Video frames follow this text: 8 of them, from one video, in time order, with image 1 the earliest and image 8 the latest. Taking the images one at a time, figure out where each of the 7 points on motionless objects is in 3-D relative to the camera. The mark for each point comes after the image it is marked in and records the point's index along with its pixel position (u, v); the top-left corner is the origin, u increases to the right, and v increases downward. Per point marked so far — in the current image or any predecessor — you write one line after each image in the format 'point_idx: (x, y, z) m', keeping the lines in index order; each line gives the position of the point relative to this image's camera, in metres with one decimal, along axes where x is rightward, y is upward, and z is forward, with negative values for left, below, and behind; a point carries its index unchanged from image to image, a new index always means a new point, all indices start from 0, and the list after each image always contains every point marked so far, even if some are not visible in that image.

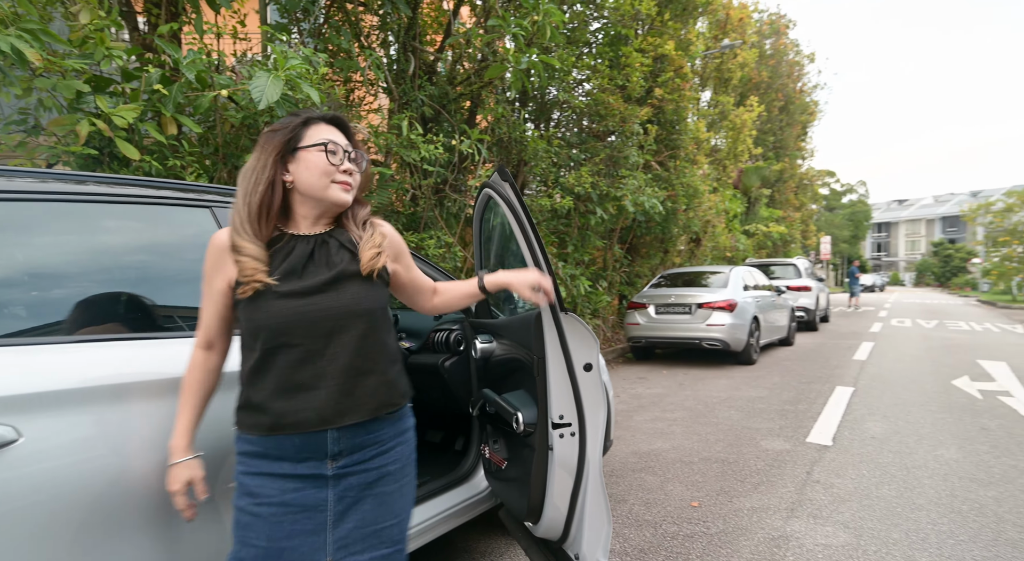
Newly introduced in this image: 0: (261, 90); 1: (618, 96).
0: (-1.5, +1.1, +3.4) m
1: (+1.6, +2.9, +8.9) m
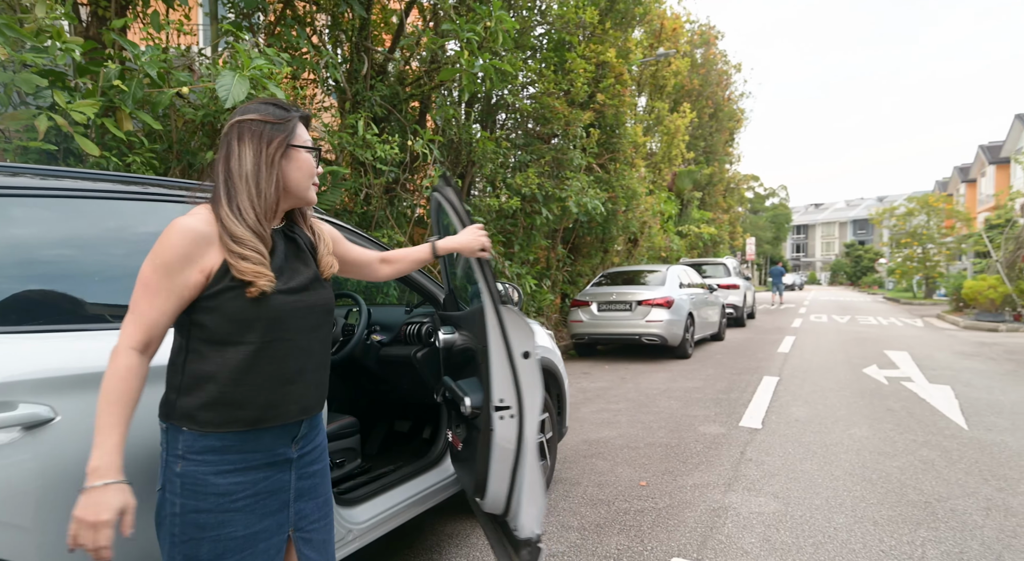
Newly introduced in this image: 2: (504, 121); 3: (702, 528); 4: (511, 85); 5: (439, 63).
0: (-1.7, +1.1, +3.4) m
1: (+0.8, +3.0, +9.3) m
2: (-0.1, +2.6, +9.2) m
3: (+1.1, -1.4, +3.2) m
4: (0.0, +3.0, +8.5) m
5: (-0.9, +2.7, +6.9) m
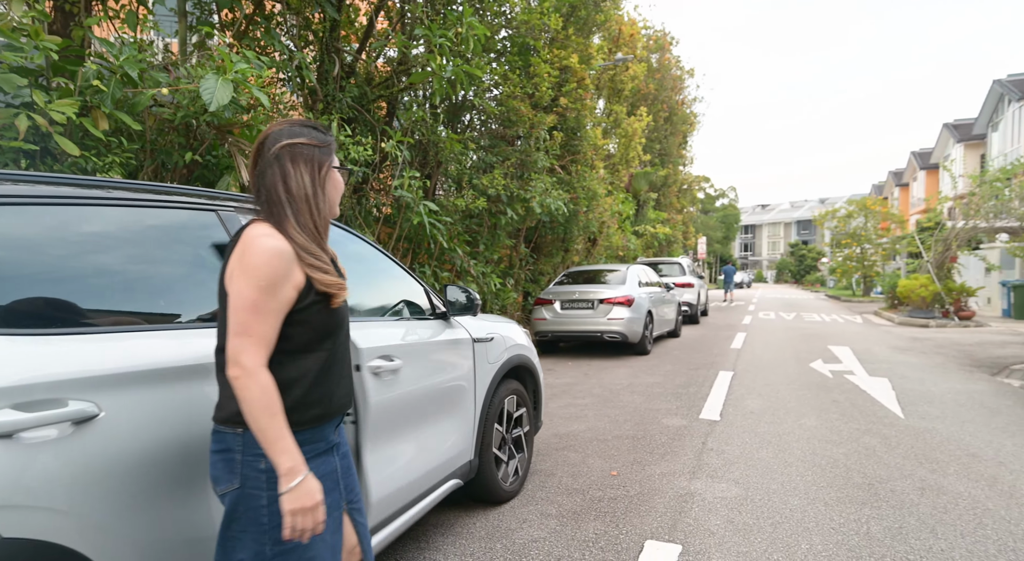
0: (-1.8, +1.1, +3.4) m
1: (+0.2, +3.0, +9.4) m
2: (-0.7, +2.6, +9.3) m
3: (+1.0, -1.4, +3.5) m
4: (-0.5, +3.0, +8.7) m
5: (-1.3, +2.7, +6.9) m
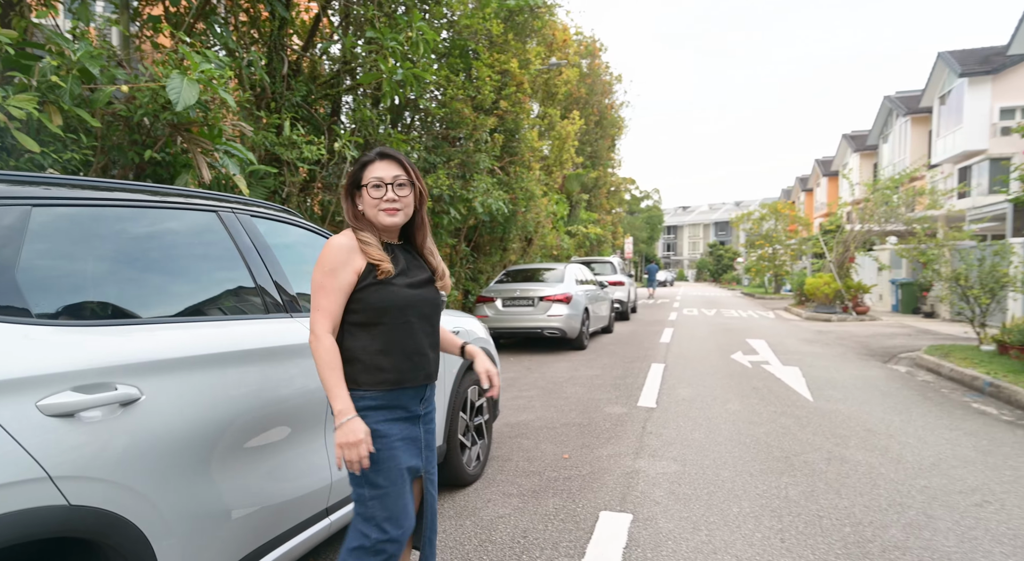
0: (-2.0, +1.2, +3.4) m
1: (-0.8, +3.0, +9.6) m
2: (-1.7, +2.7, +9.4) m
3: (+0.7, -1.4, +3.8) m
4: (-1.4, +3.0, +8.8) m
5: (-1.9, +2.7, +7.0) m
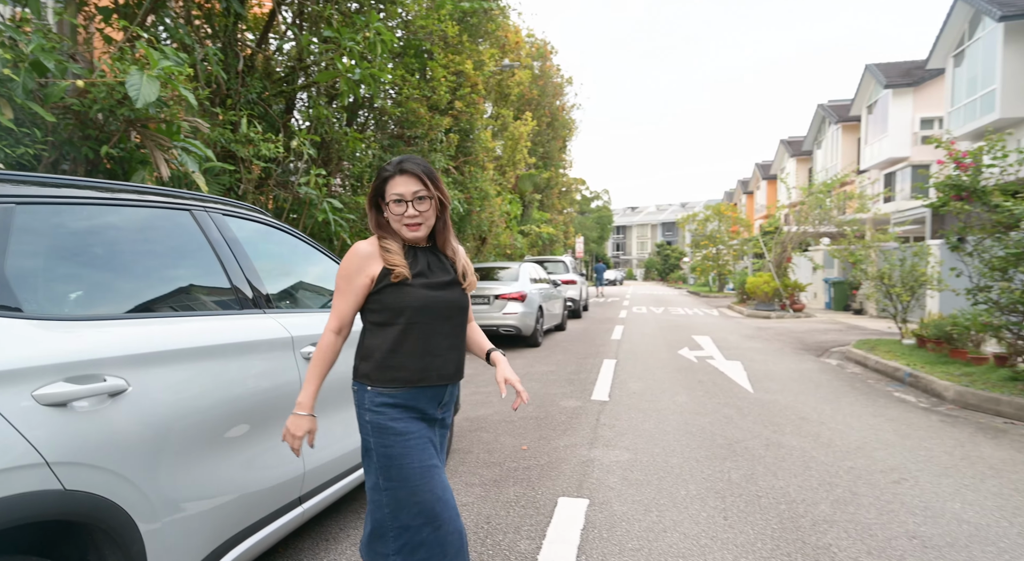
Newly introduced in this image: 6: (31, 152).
0: (-2.3, +1.2, +3.4) m
1: (-1.5, +3.0, +9.7) m
2: (-2.4, +2.7, +9.3) m
3: (+0.5, -1.4, +4.0) m
4: (-2.1, +3.0, +8.8) m
5: (-2.5, +2.7, +6.9) m
6: (-3.0, +0.8, +3.4) m
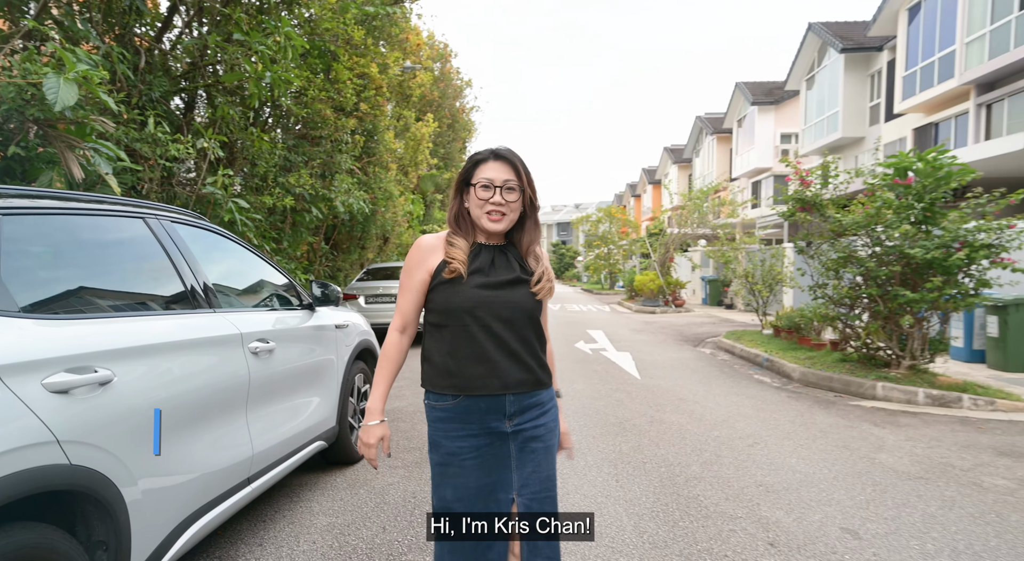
0: (-2.8, +1.1, +3.4) m
1: (-3.2, +3.0, +9.7) m
2: (-4.0, +2.7, +9.2) m
3: (-0.2, -1.4, +4.5) m
4: (-3.6, +3.0, +8.7) m
5: (-3.6, +2.7, +6.8) m
6: (-3.4, +0.8, +3.3) m
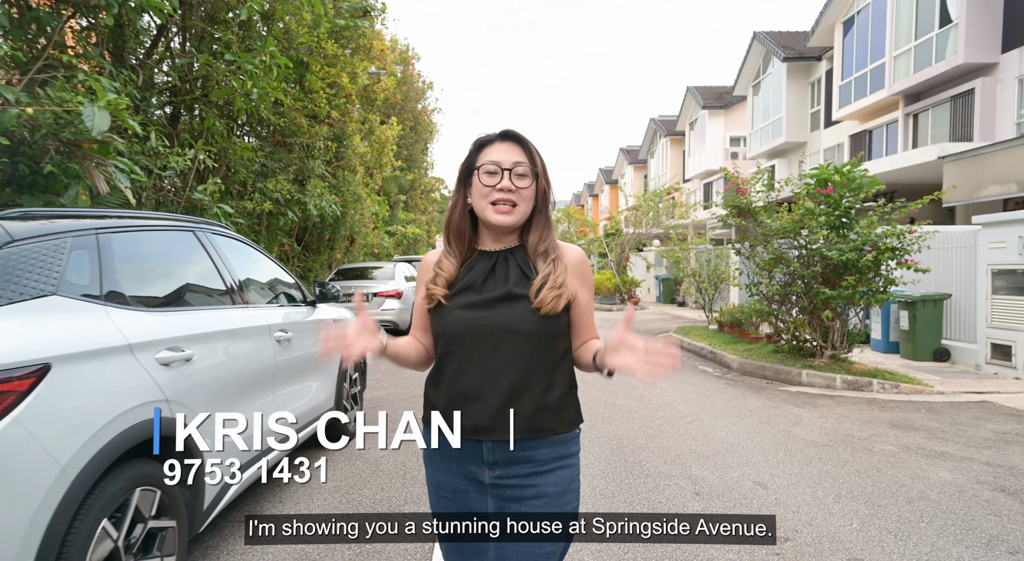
0: (-2.9, +1.1, +3.9) m
1: (-3.8, +3.0, +10.2) m
2: (-4.5, +2.7, +9.6) m
3: (-0.4, -1.4, +5.2) m
4: (-4.1, +3.0, +9.1) m
5: (-4.0, +2.7, +7.3) m
6: (-3.6, +0.7, +3.8) m
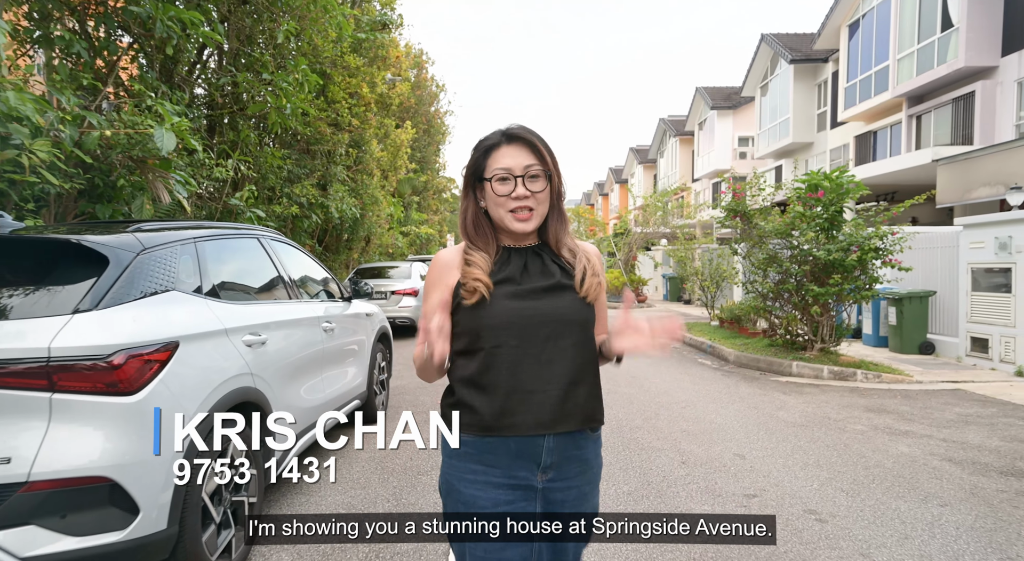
0: (-2.8, +1.1, +4.6) m
1: (-3.6, +3.0, +10.9) m
2: (-4.4, +2.7, +10.4) m
3: (-0.3, -1.4, +5.9) m
4: (-4.0, +3.0, +9.9) m
5: (-3.9, +2.7, +8.0) m
6: (-3.5, +0.8, +4.5) m
